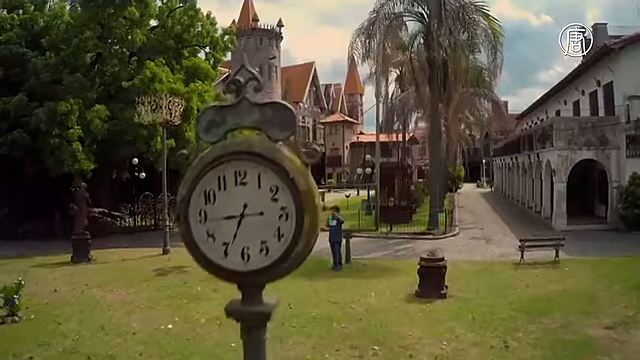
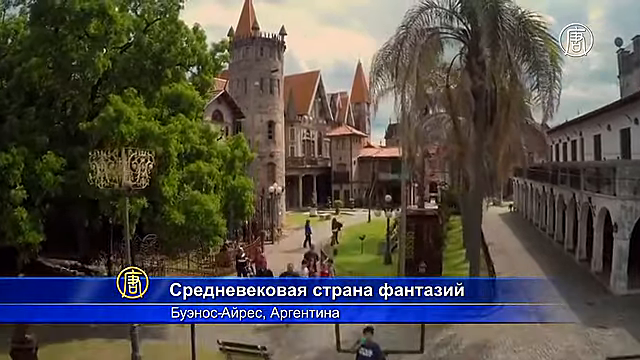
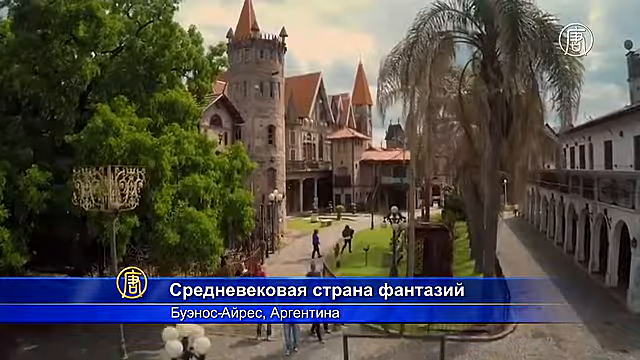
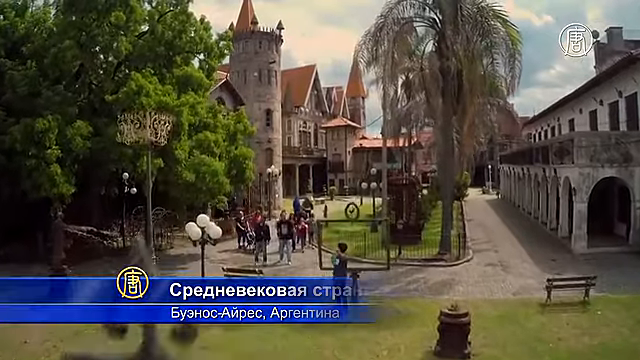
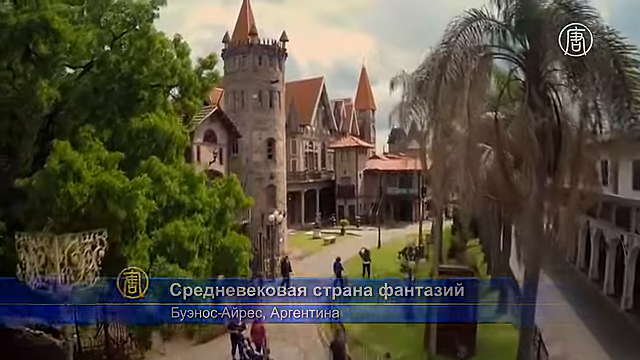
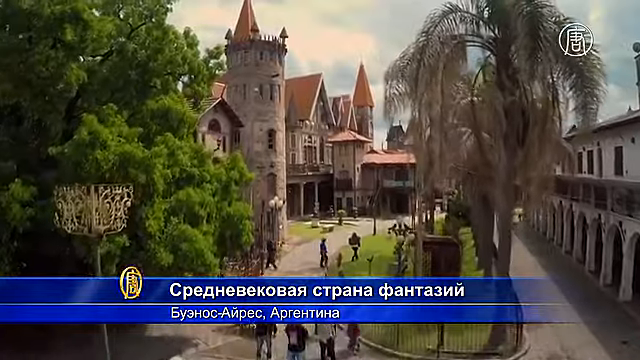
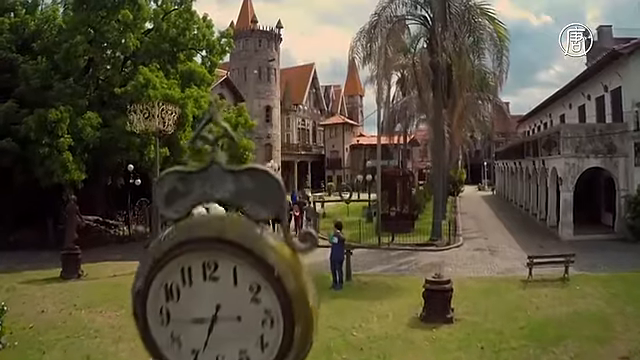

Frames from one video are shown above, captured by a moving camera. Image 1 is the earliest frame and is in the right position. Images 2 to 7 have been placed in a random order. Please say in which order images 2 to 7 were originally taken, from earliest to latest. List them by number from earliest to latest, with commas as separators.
7, 4, 2, 3, 6, 5
